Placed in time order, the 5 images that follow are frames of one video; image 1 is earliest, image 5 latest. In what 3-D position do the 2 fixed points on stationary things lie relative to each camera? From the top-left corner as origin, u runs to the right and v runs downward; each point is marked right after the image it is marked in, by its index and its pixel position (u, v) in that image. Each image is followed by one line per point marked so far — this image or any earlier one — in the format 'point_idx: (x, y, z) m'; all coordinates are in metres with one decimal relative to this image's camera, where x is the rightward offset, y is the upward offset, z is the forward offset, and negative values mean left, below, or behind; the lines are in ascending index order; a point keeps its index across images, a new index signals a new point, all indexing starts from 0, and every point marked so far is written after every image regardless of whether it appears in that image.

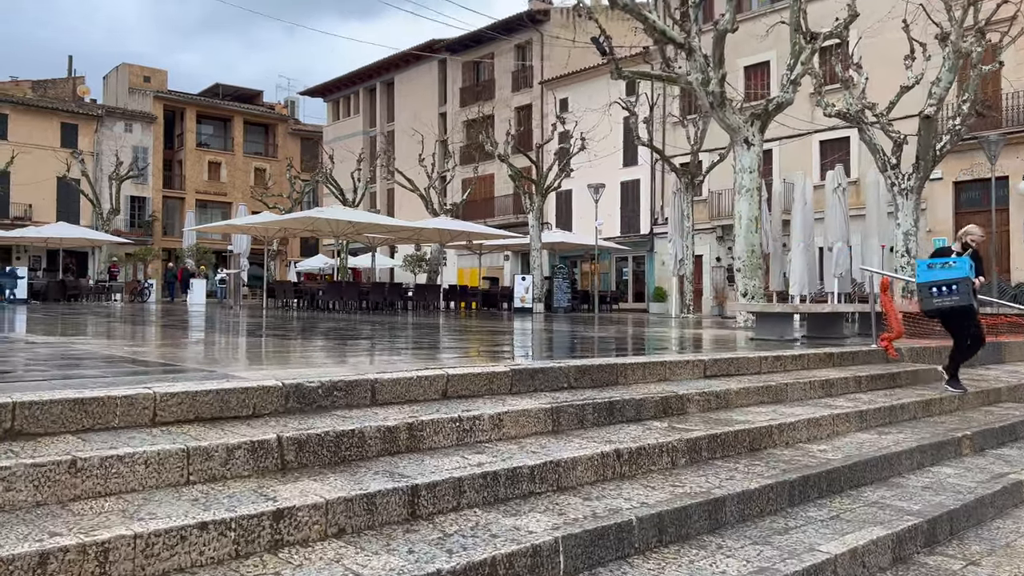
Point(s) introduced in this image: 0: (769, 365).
0: (+2.0, -0.6, +6.2) m
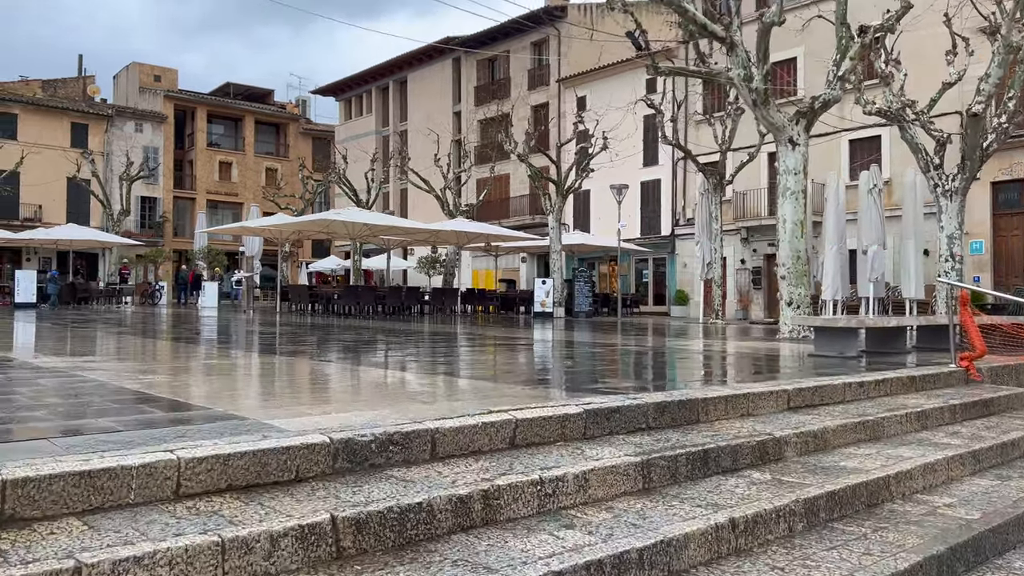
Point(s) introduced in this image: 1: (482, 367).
0: (+2.3, -0.7, +5.6) m
1: (-0.4, -0.8, +9.1) m
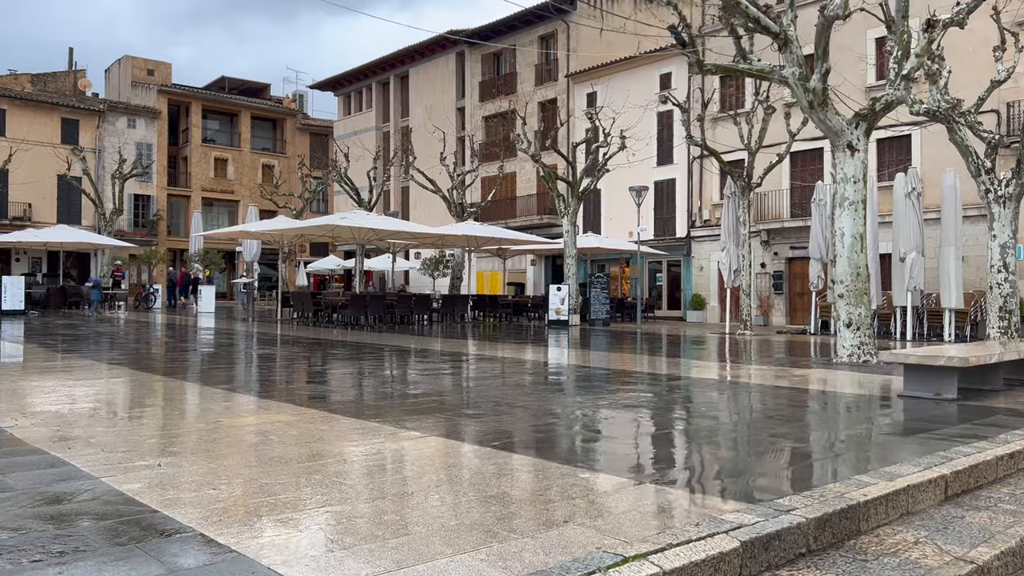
0: (+2.8, -1.0, +4.6) m
1: (0.0, -1.1, +8.0) m
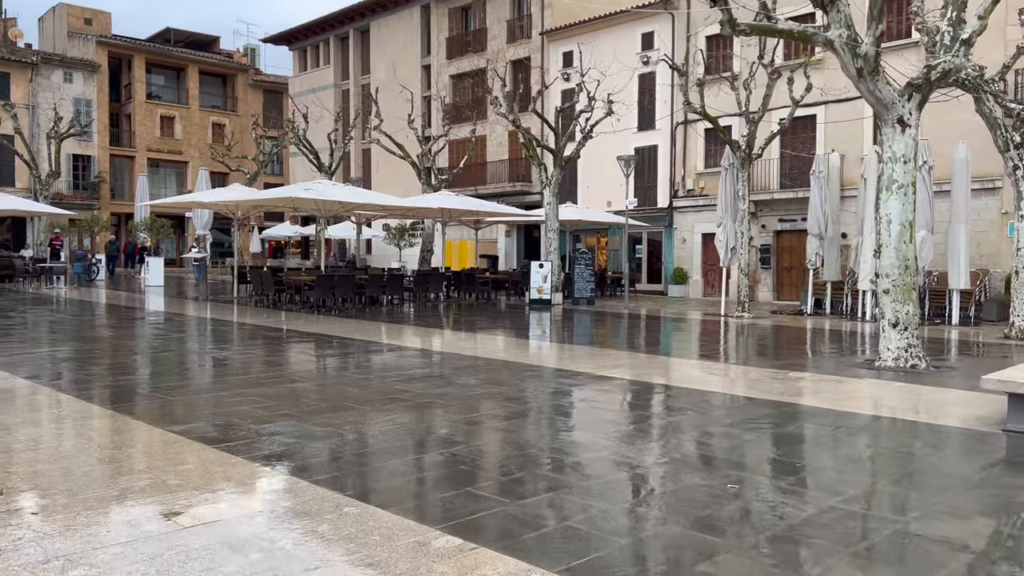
0: (+3.1, -1.2, +3.4) m
1: (+0.2, -1.1, +6.7) m
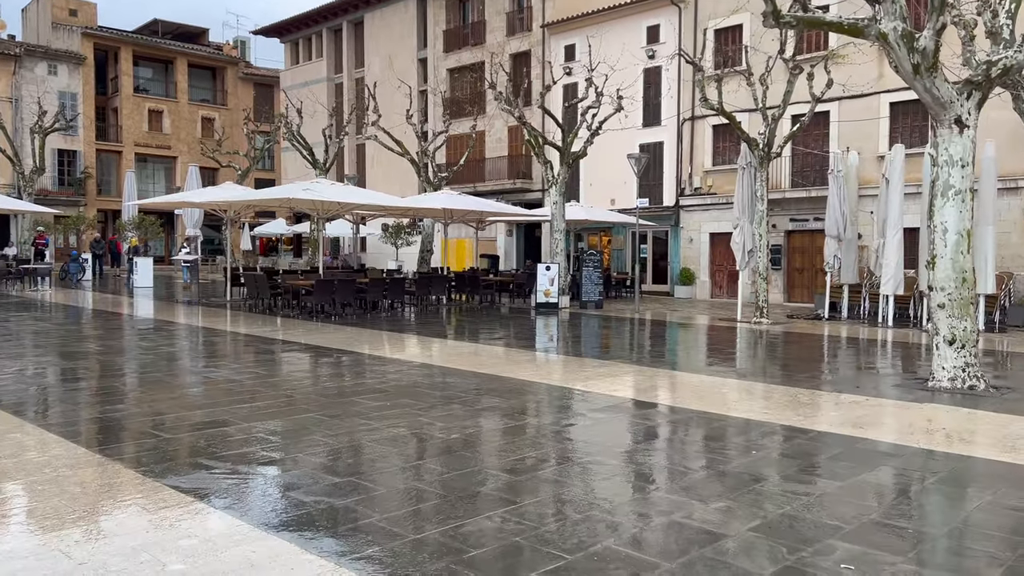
0: (+3.4, -1.4, +2.7) m
1: (+0.5, -1.3, +6.0) m
